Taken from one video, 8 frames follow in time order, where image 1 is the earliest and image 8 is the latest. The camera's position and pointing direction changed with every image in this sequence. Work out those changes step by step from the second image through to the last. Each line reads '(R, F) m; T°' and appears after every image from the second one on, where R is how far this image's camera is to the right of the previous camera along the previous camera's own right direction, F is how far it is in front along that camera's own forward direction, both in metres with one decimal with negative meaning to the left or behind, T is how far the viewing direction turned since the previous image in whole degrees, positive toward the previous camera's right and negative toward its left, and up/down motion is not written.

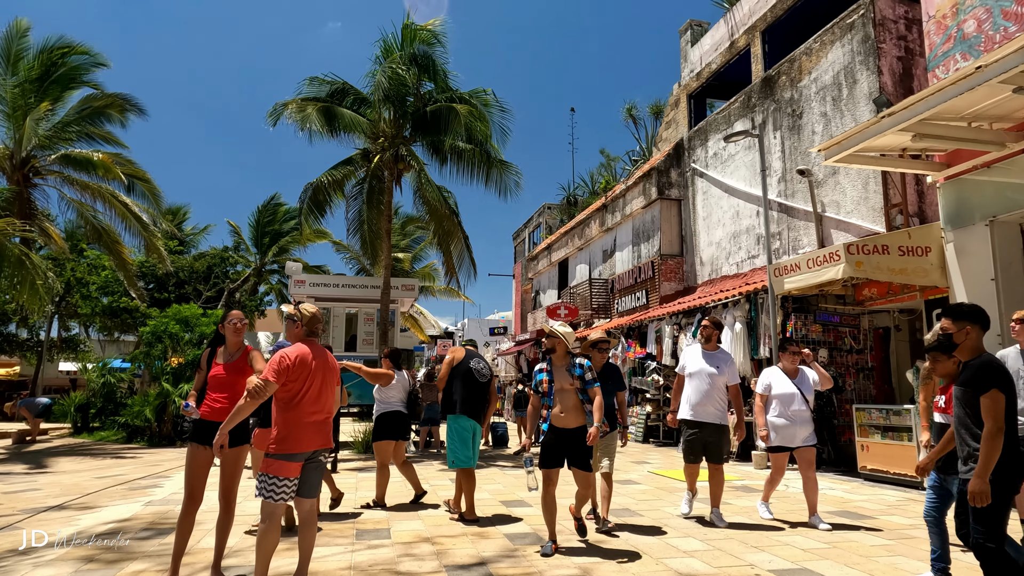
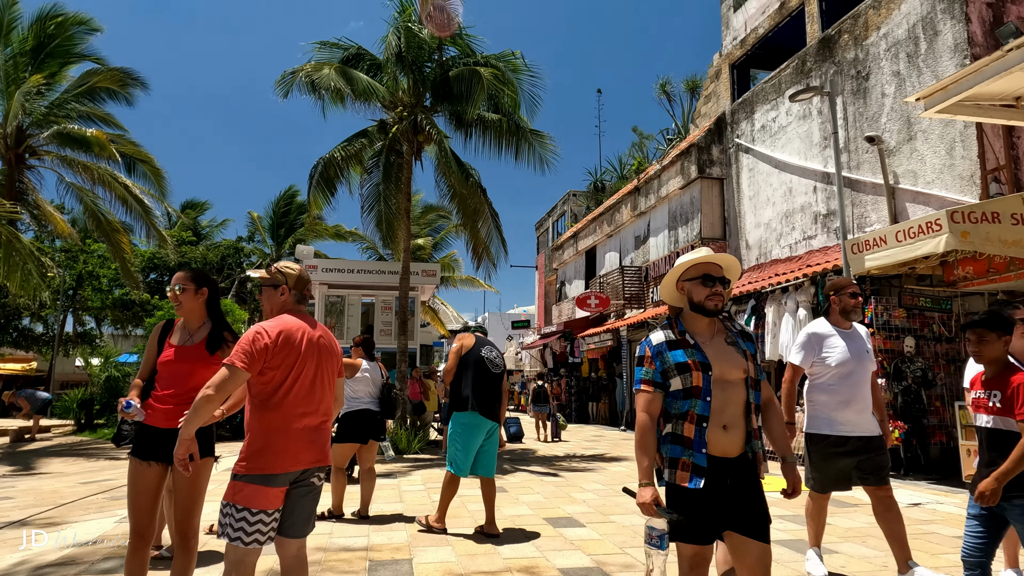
(-0.2, +1.2) m; -2°
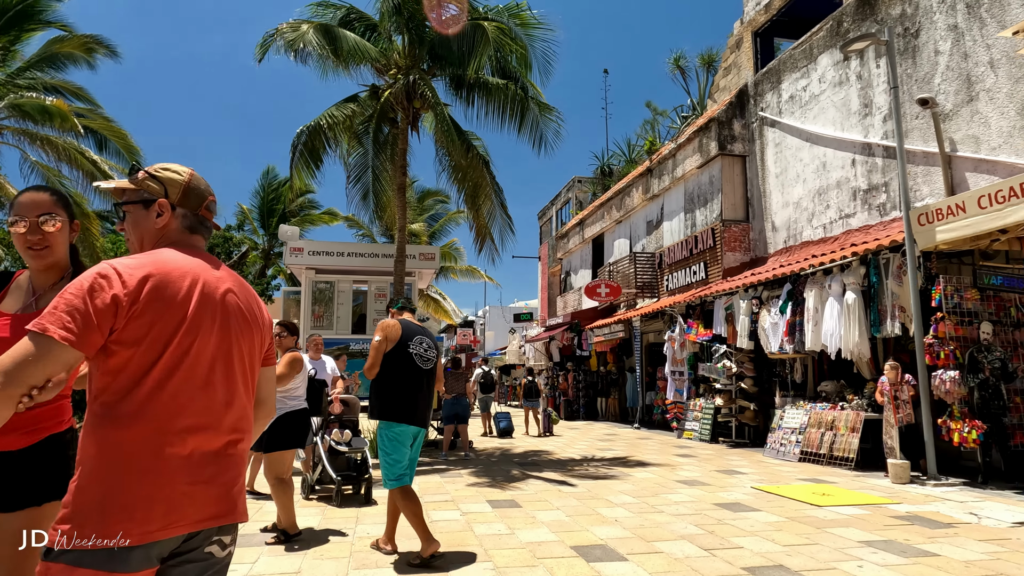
(-0.1, +1.2) m; 0°
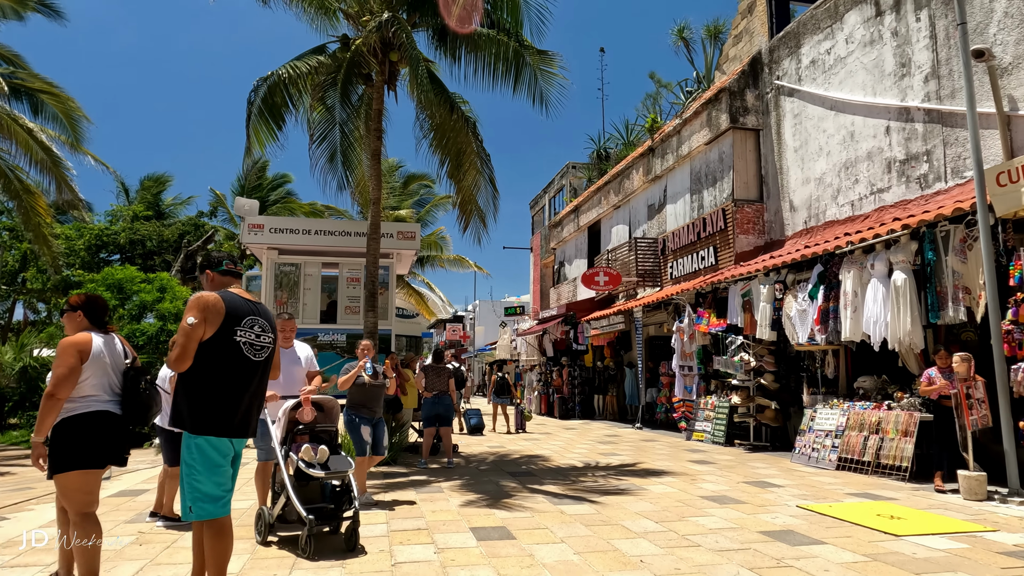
(0.0, +1.3) m; +1°
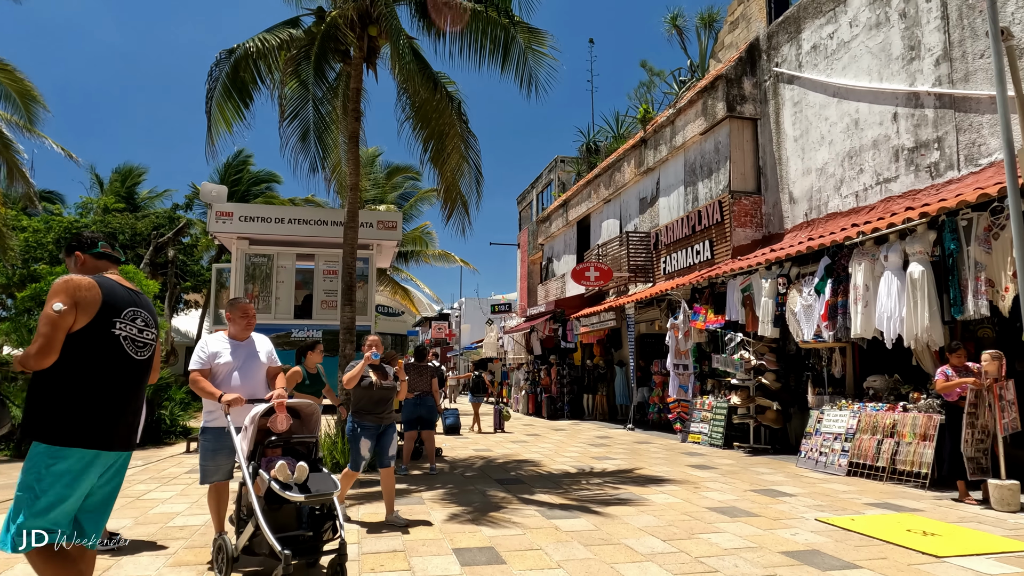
(0.0, +0.6) m; +1°
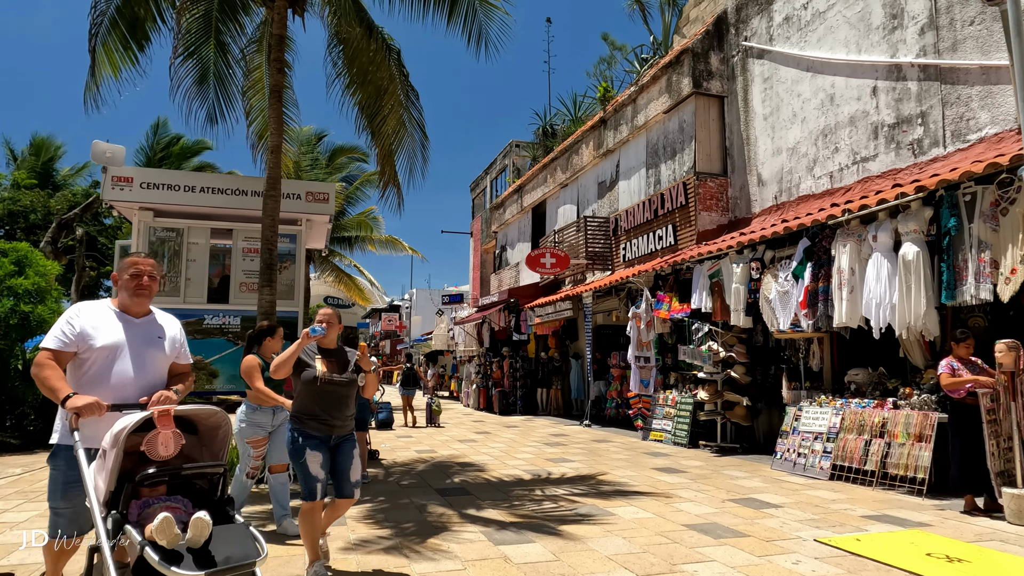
(+0.1, +1.0) m; +4°
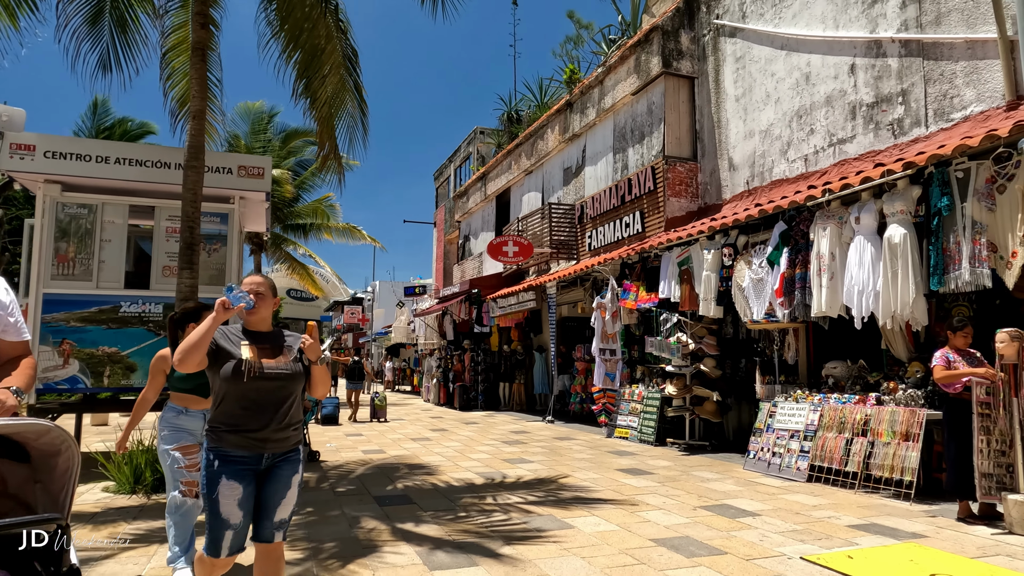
(+0.2, +0.7) m; +3°
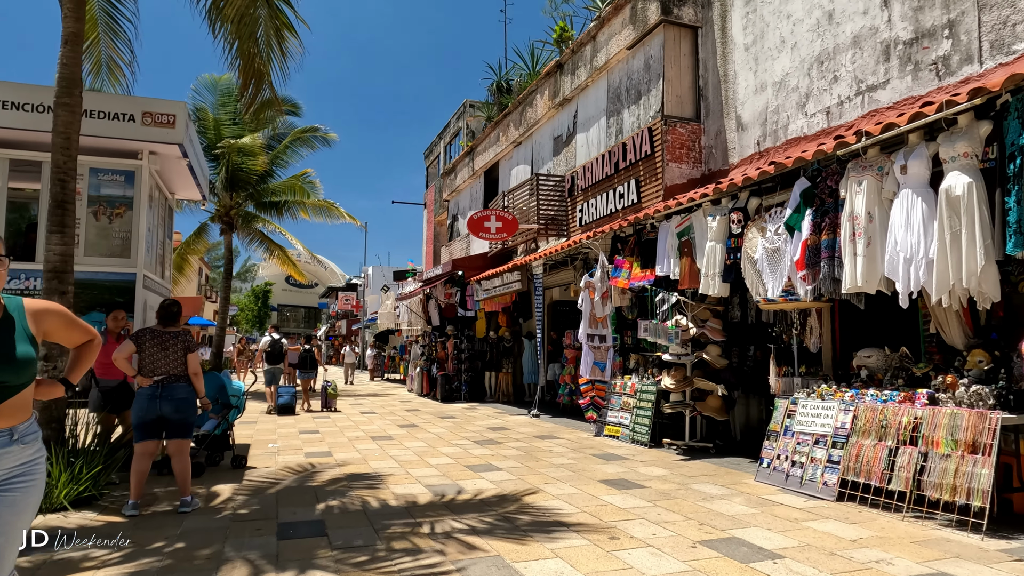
(+0.4, +1.3) m; 0°
